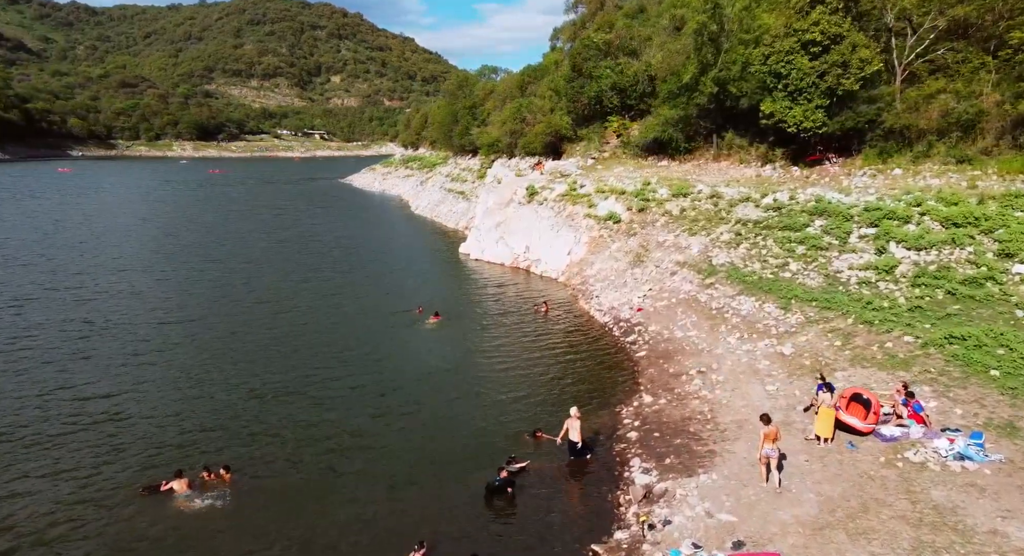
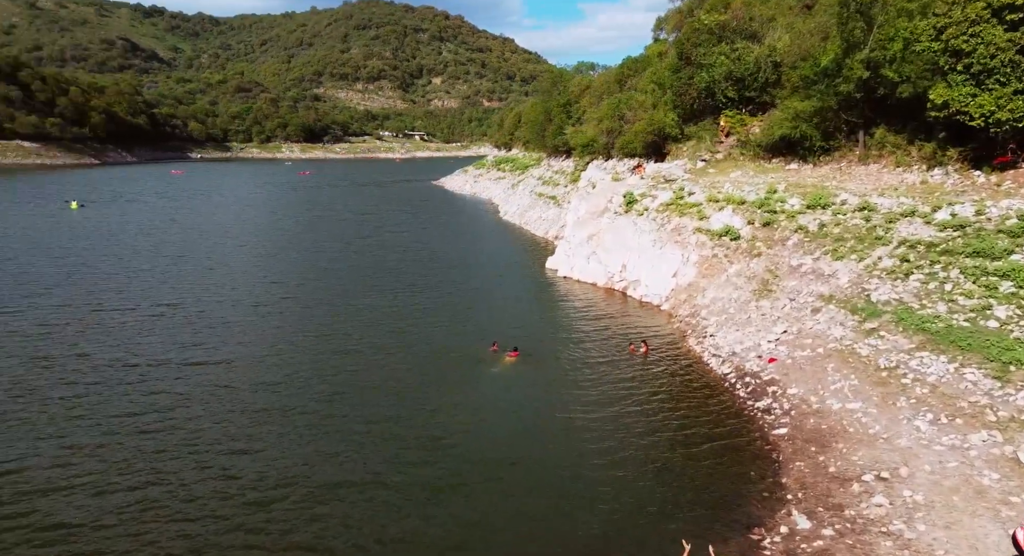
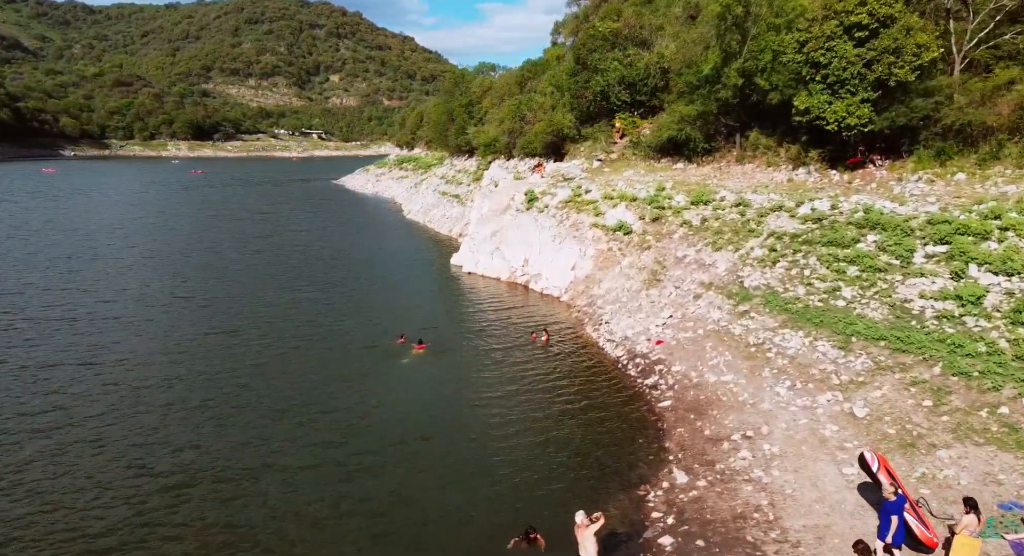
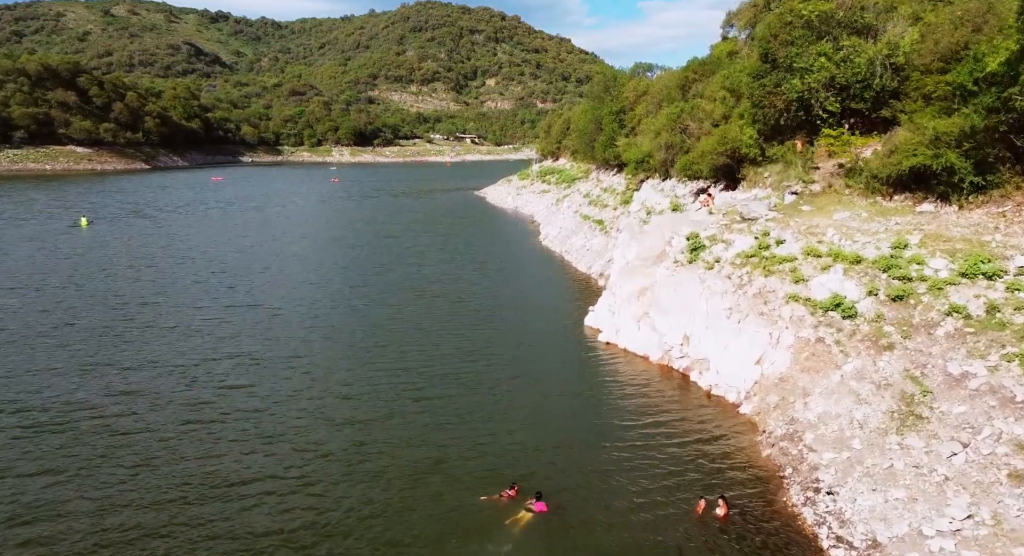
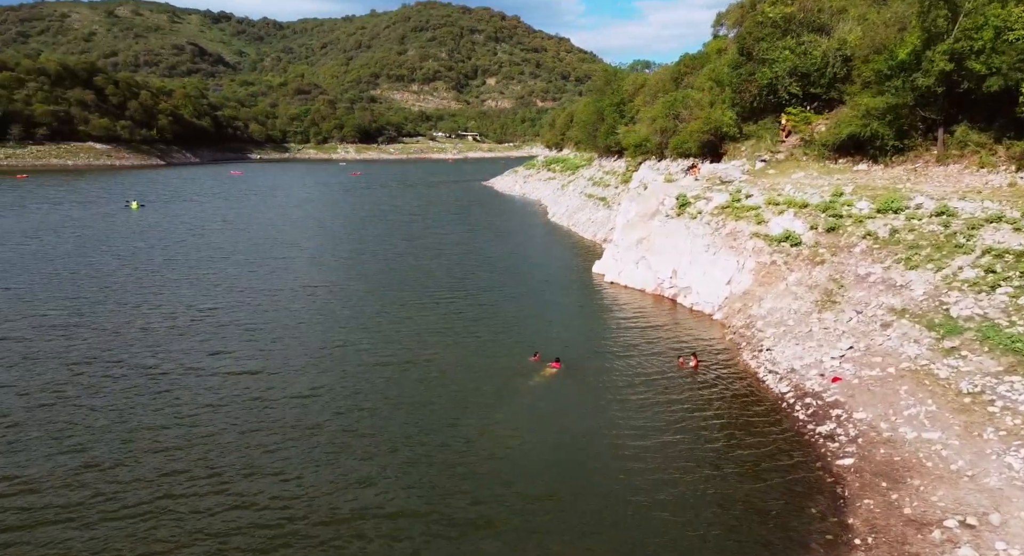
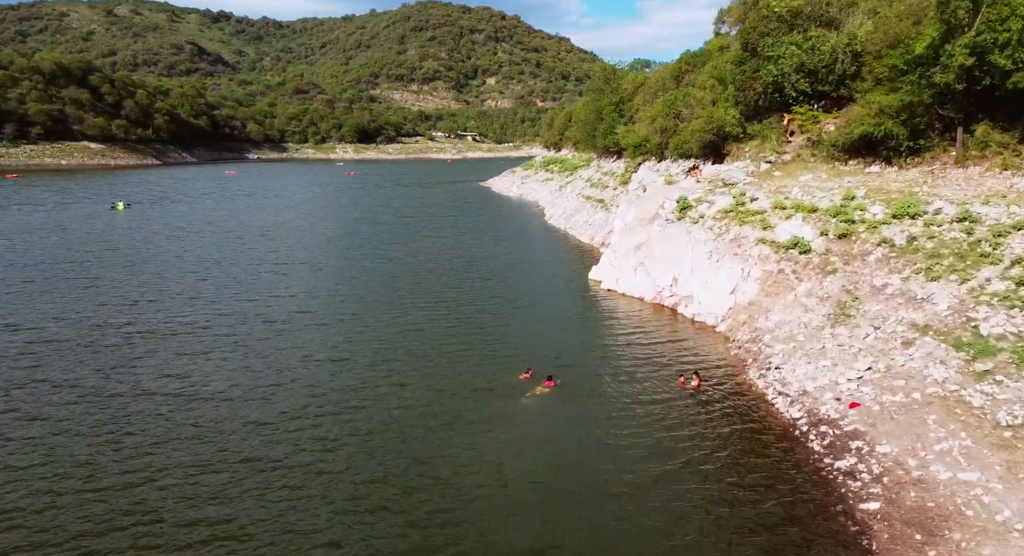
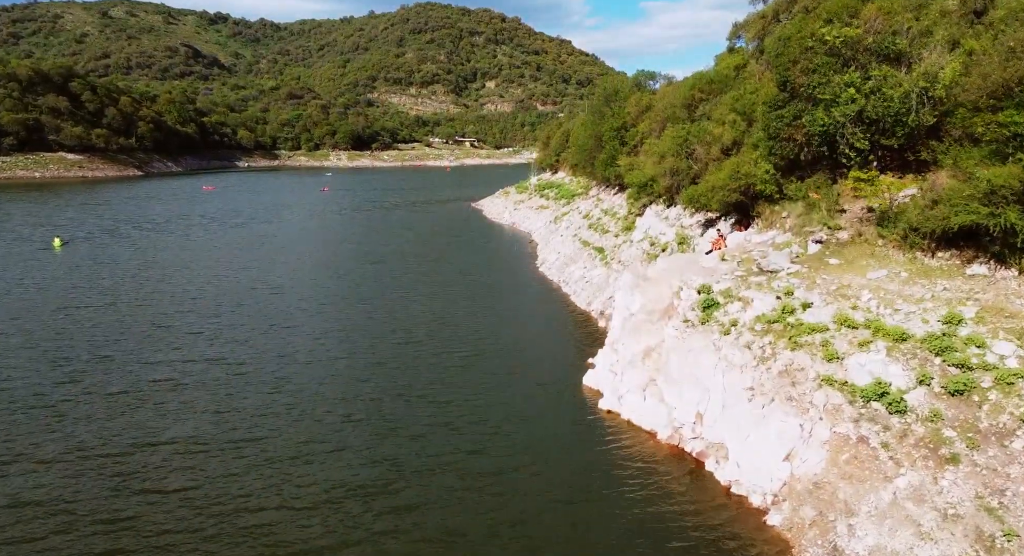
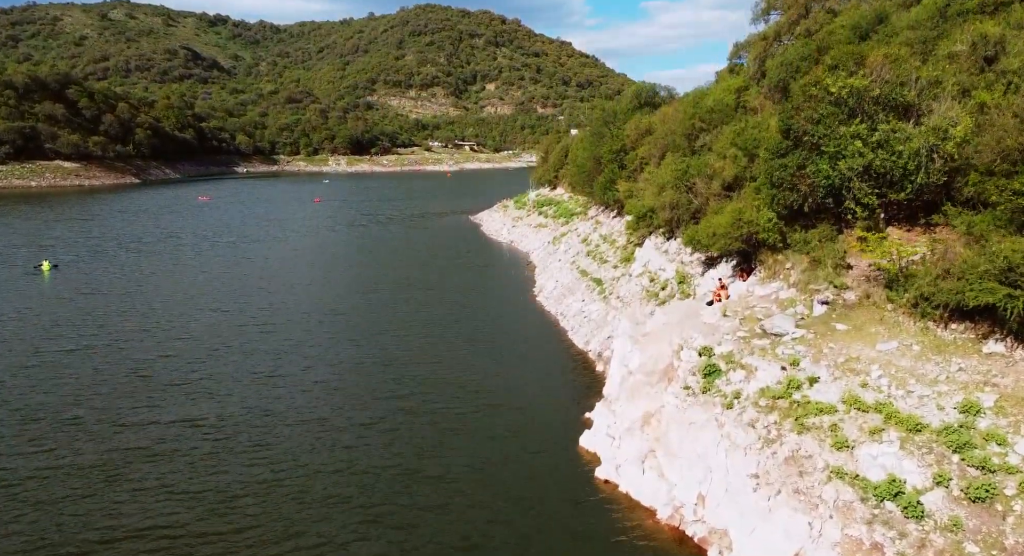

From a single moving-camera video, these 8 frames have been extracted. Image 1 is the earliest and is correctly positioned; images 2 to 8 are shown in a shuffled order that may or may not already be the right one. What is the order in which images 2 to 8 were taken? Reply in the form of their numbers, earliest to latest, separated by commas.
3, 2, 5, 6, 4, 7, 8
